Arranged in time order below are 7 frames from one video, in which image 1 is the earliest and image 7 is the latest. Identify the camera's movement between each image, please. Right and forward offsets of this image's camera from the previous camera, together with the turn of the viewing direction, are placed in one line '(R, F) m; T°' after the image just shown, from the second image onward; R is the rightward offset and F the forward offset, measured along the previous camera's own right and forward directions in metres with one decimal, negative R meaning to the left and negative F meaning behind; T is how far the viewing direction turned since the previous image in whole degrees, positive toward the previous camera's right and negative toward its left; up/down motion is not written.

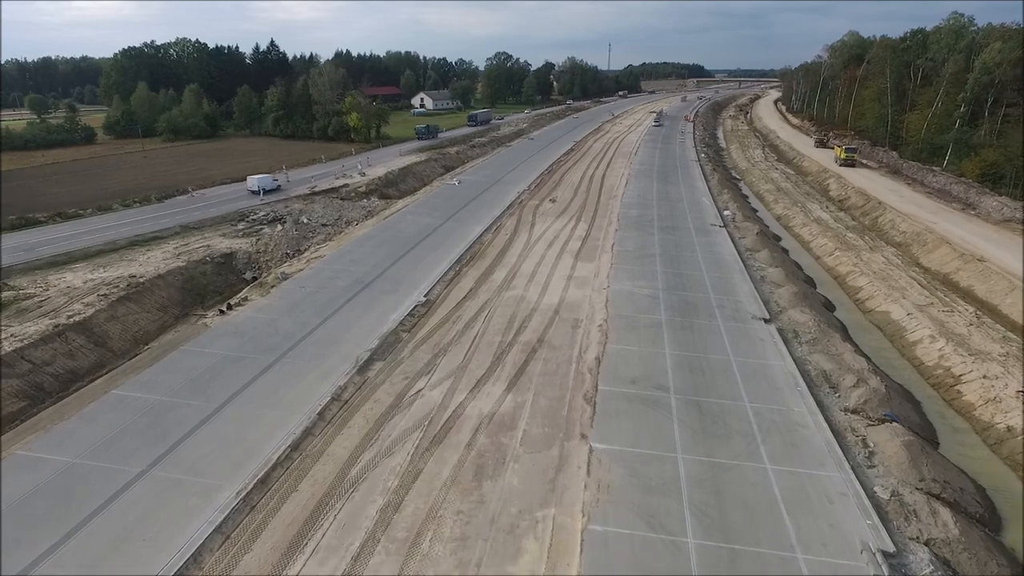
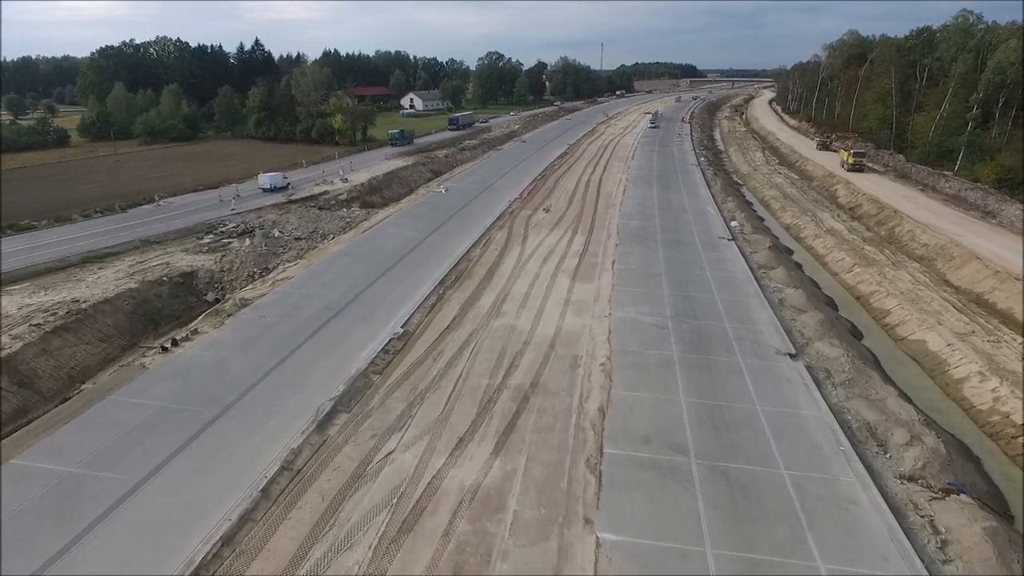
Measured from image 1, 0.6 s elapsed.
(+0.1, +1.9) m; +1°
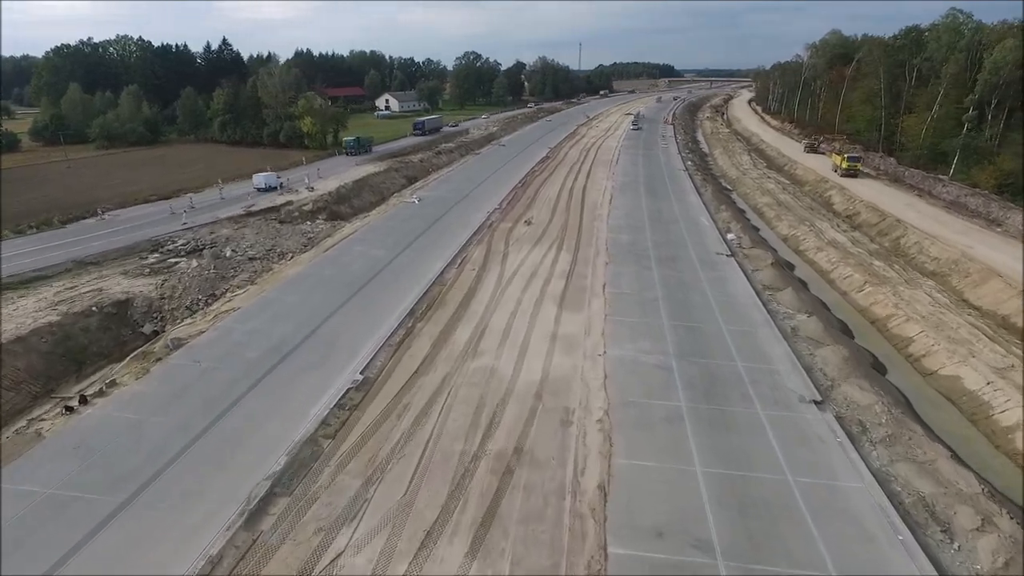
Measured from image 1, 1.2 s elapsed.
(0.0, +1.9) m; +2°
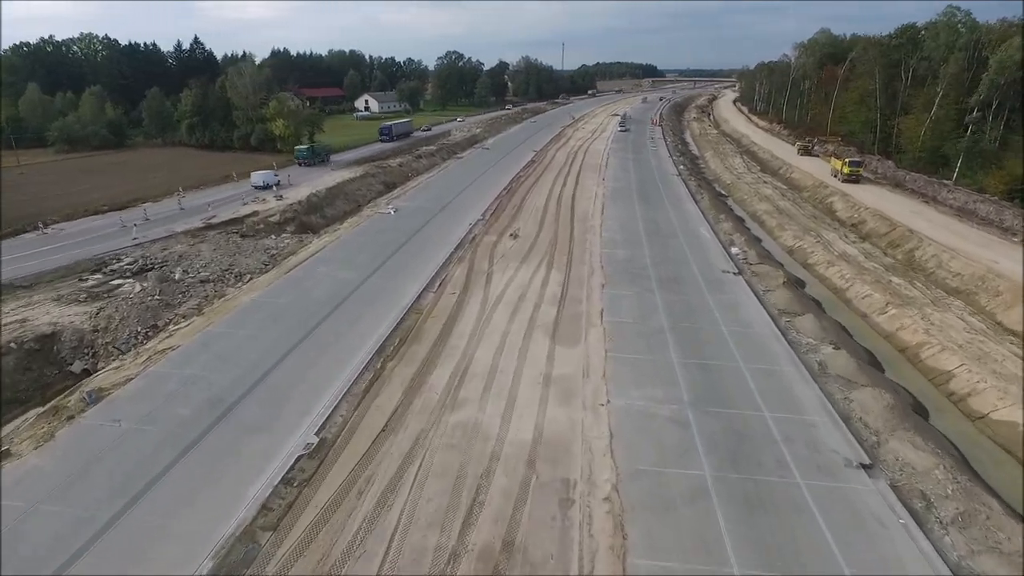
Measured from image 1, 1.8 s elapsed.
(0.0, +1.9) m; +1°
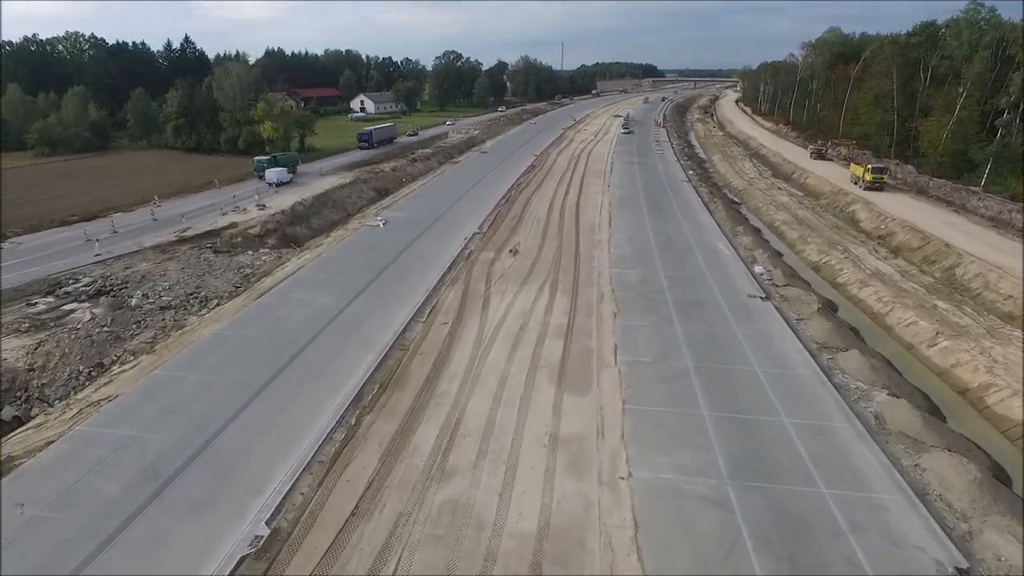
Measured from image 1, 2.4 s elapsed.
(0.0, +1.9) m; 0°
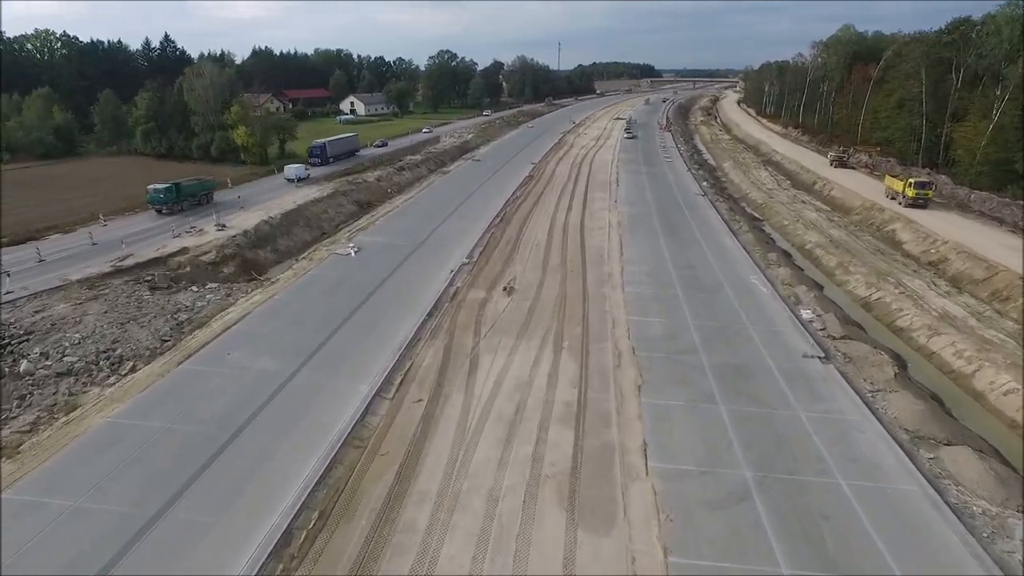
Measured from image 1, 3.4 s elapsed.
(+0.1, +3.1) m; 0°
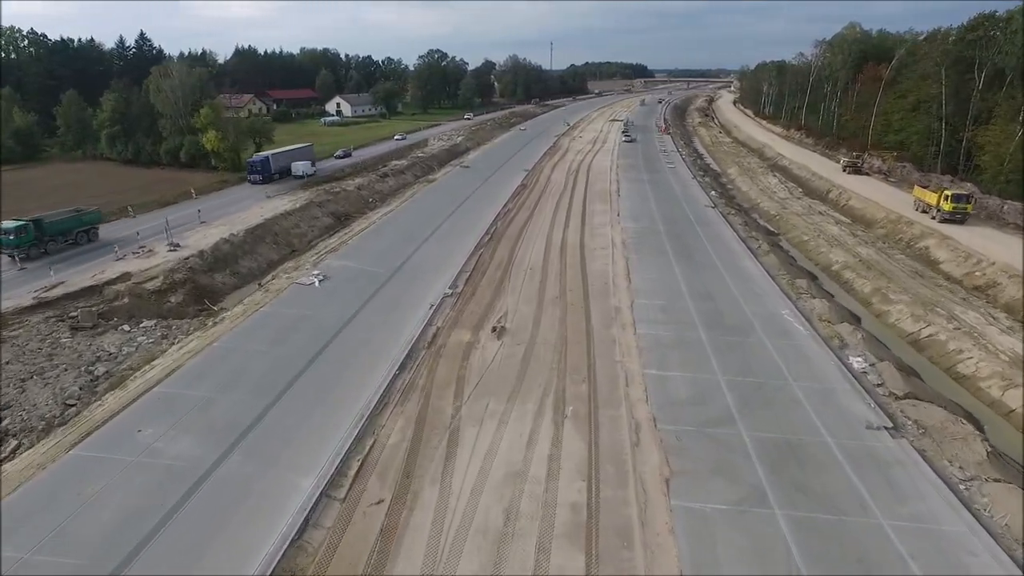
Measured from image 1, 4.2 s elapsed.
(+0.1, +2.5) m; +1°
